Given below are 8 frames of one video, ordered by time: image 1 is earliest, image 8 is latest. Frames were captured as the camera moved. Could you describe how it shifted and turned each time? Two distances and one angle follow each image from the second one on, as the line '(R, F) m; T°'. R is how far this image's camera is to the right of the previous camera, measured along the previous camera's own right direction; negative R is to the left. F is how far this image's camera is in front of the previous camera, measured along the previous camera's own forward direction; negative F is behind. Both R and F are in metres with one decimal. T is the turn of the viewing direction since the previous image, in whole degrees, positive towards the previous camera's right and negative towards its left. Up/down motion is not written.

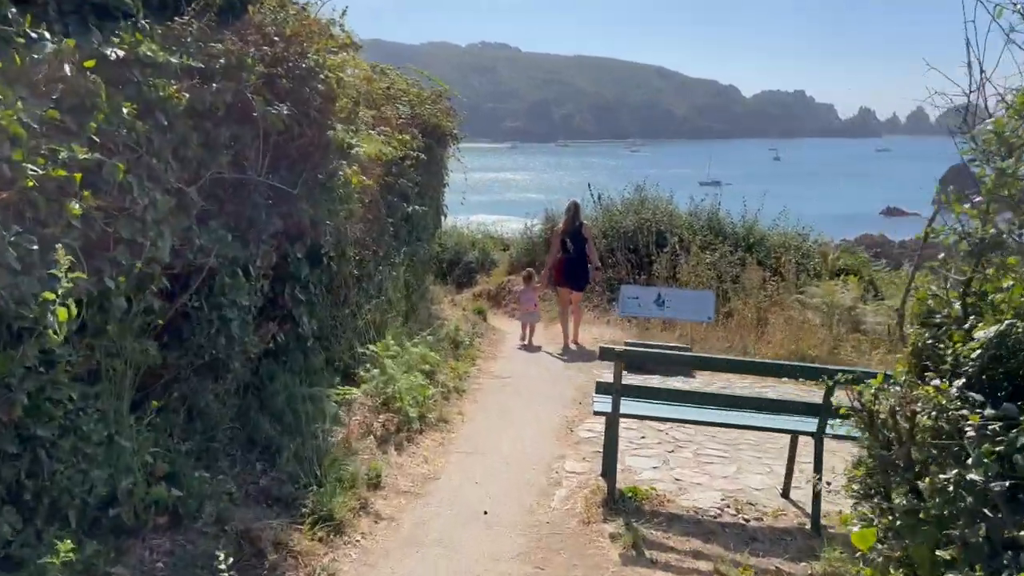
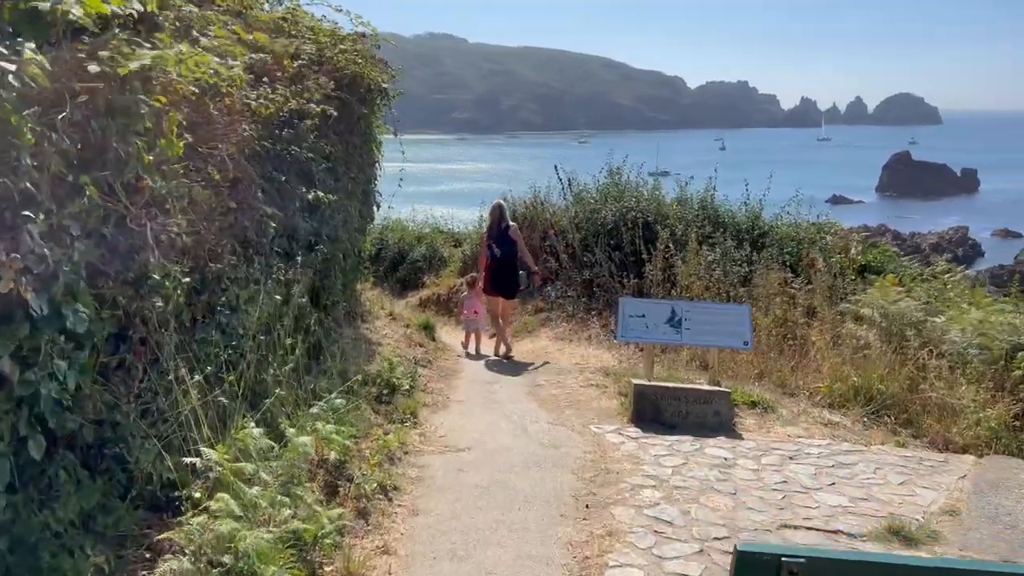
(-0.1, +3.2) m; +3°
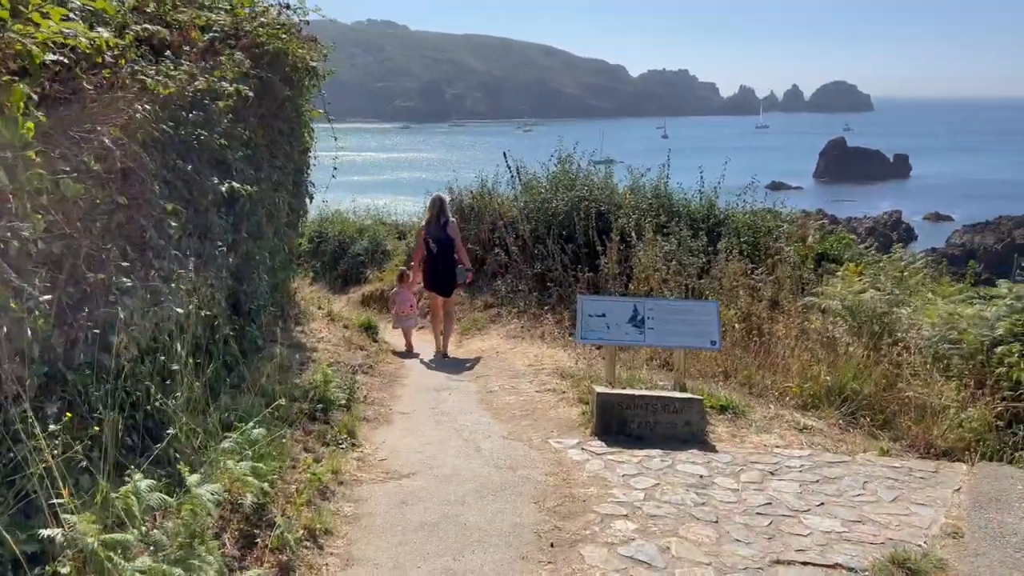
(0.0, +0.7) m; +4°
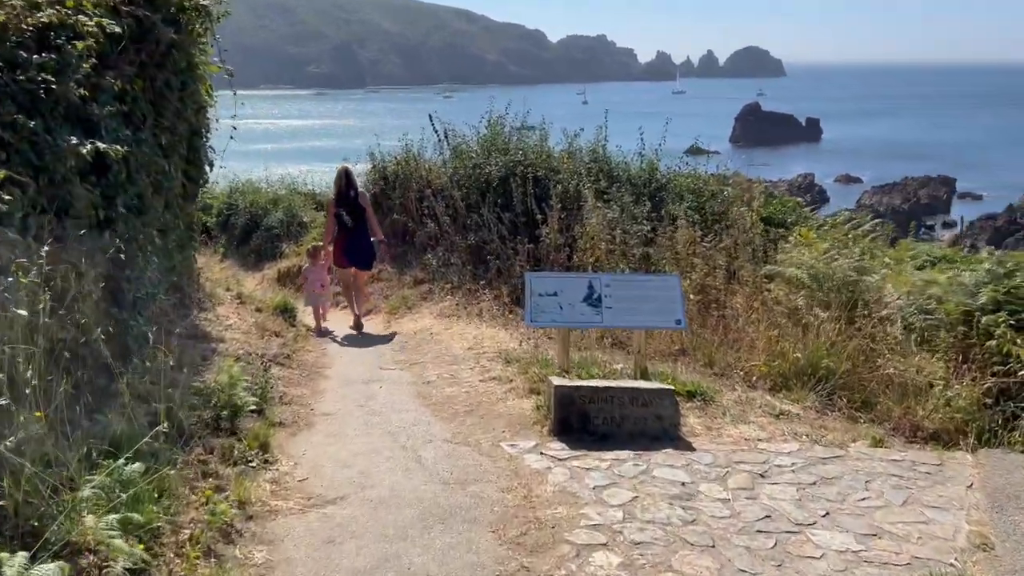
(-0.1, +0.9) m; +5°
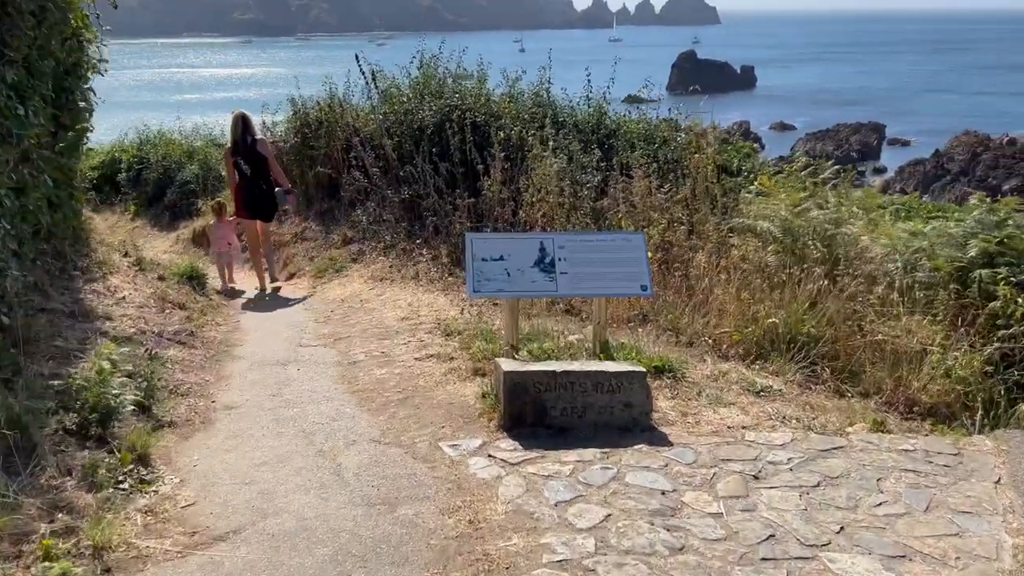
(0.0, +1.0) m; +4°
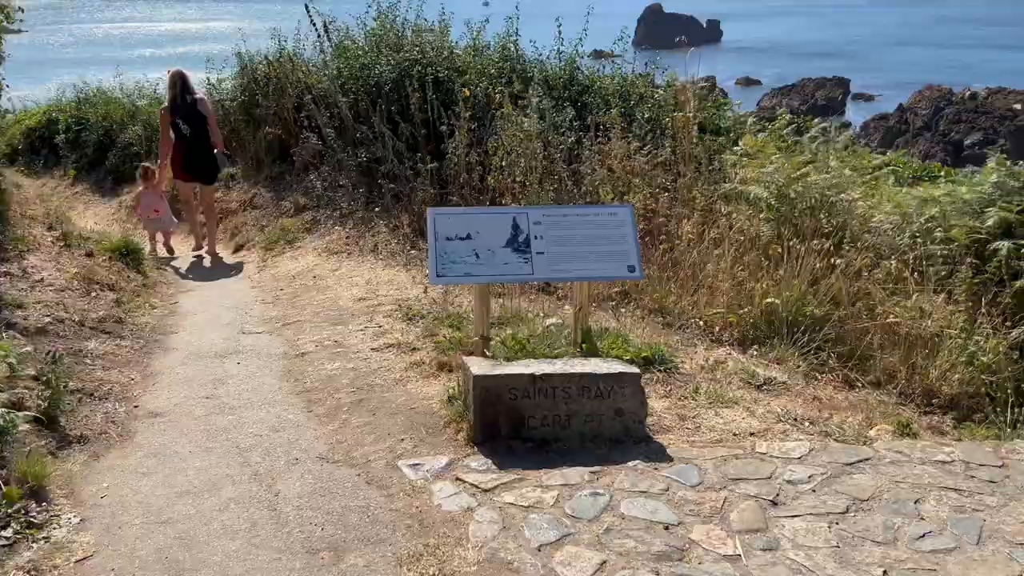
(0.0, +0.7) m; +2°
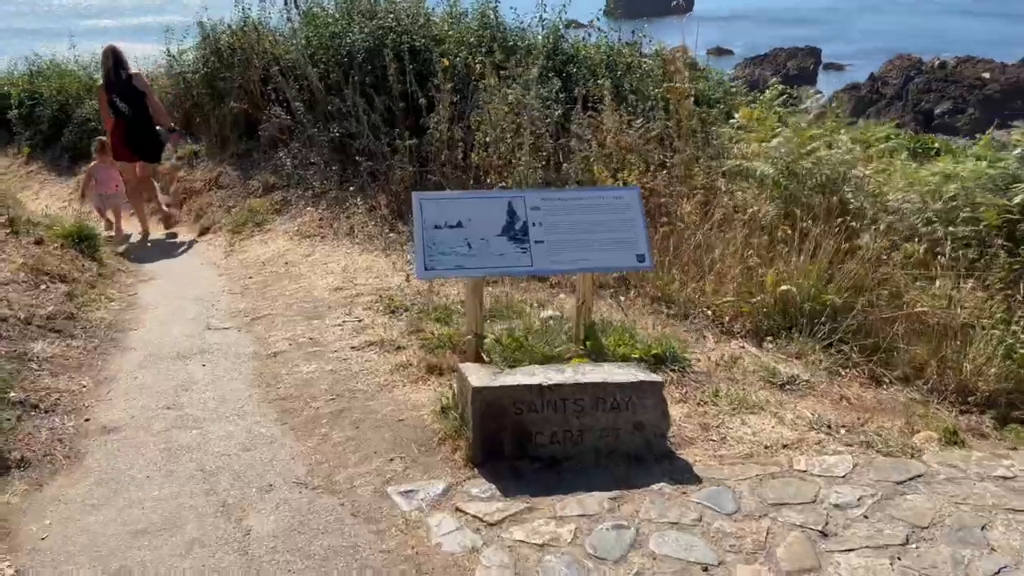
(-0.1, +0.5) m; +2°
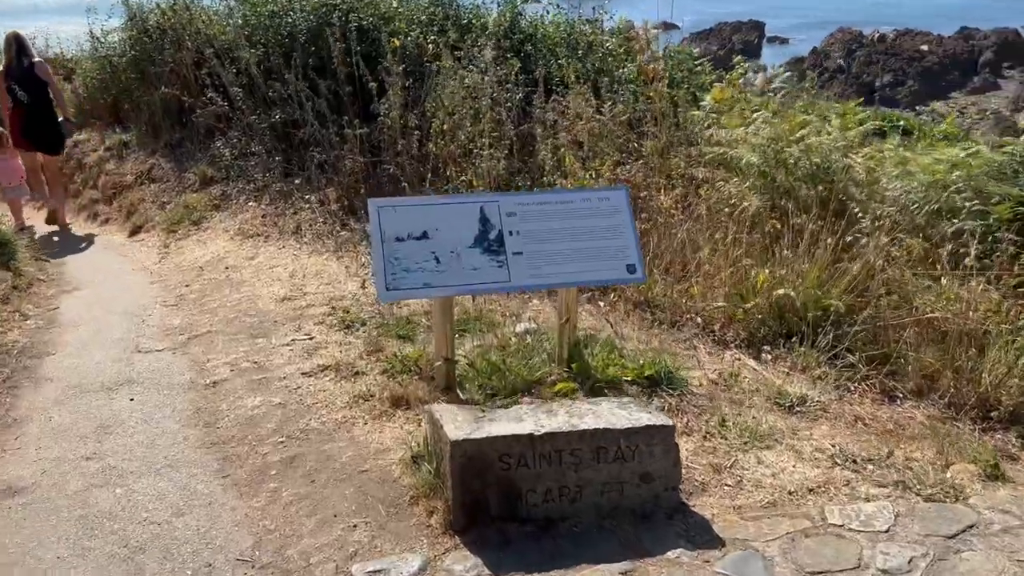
(-0.1, +0.5) m; +3°
